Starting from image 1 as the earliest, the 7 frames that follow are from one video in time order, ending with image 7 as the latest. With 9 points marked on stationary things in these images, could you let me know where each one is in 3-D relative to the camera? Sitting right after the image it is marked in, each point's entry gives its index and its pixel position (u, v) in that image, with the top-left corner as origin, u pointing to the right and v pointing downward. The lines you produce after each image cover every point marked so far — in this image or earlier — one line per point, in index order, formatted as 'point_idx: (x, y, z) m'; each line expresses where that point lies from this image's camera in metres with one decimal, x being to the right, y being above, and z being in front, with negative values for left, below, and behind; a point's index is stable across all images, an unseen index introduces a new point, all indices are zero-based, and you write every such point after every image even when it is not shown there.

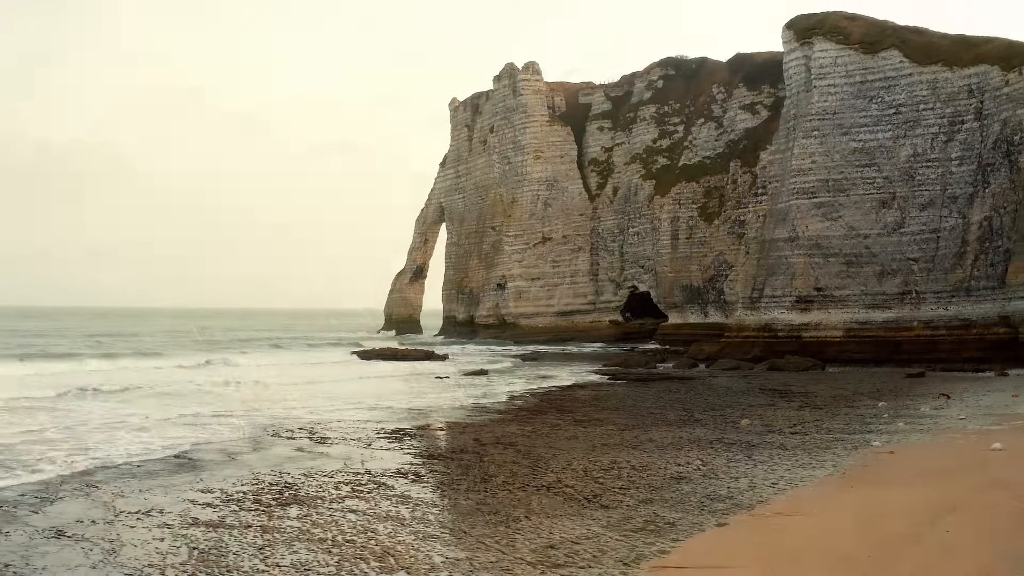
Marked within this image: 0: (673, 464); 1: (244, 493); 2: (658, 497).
0: (+2.6, -2.7, +11.8) m
1: (-3.5, -2.7, +9.9) m
2: (+2.0, -2.7, +9.9) m
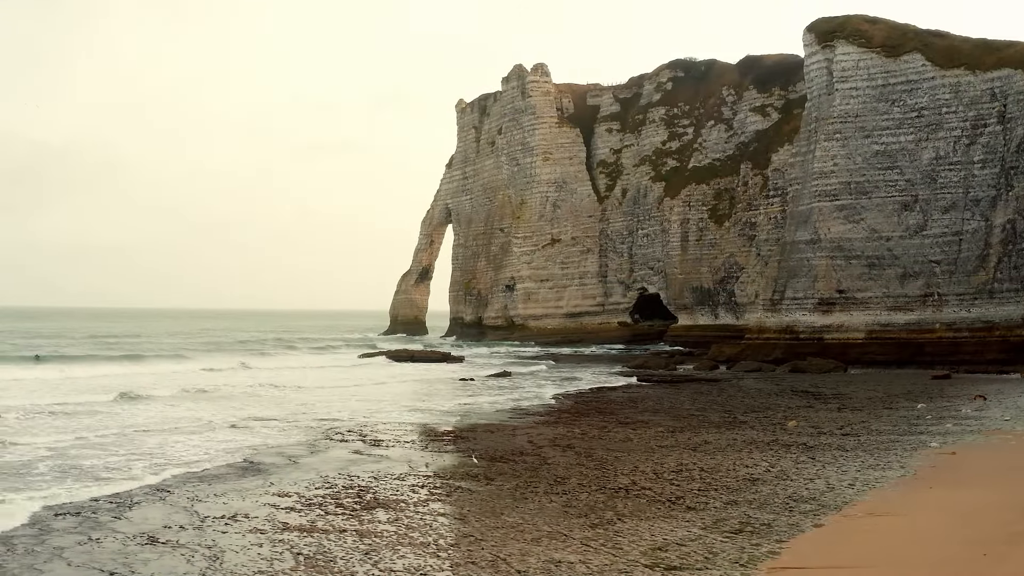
0: (+3.6, -2.8, +11.9) m
1: (-2.5, -2.7, +9.9) m
2: (+3.0, -2.7, +9.9) m
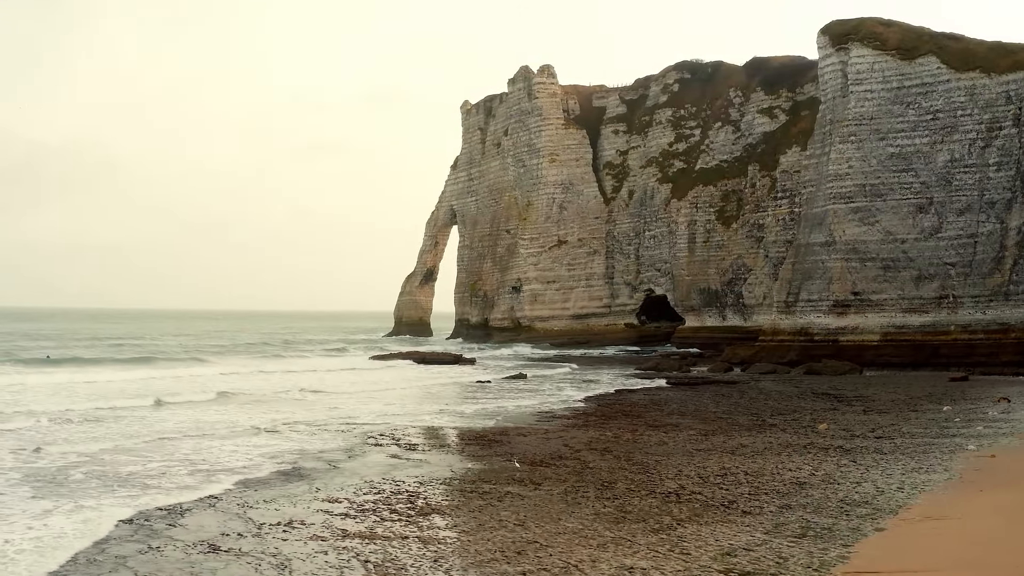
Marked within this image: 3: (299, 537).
0: (+4.3, -2.8, +11.9) m
1: (-1.8, -2.8, +9.9) m
2: (+3.7, -2.8, +10.0) m
3: (-2.4, -2.8, +8.5) m
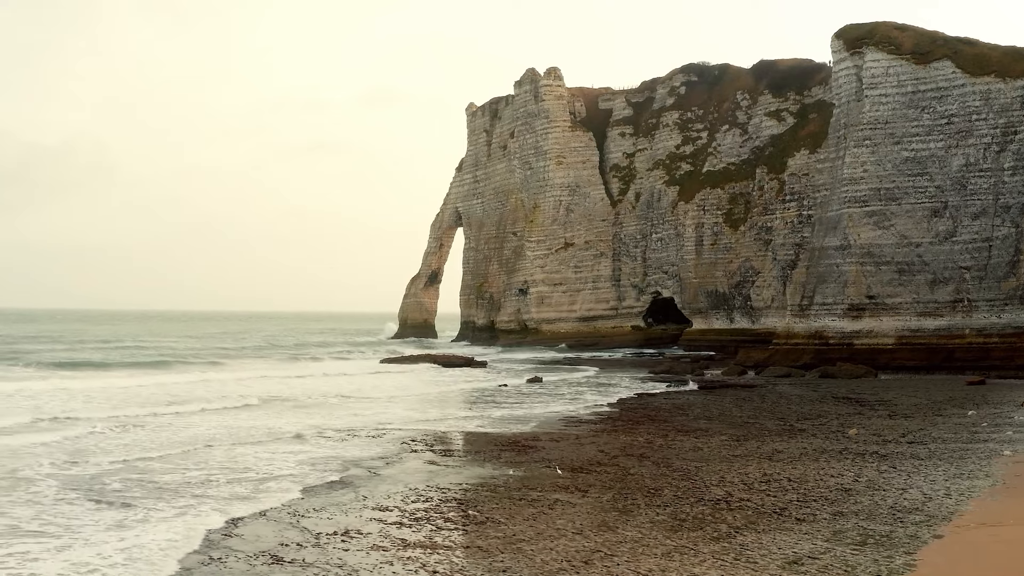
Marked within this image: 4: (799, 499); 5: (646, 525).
0: (+5.0, -2.9, +12.0) m
1: (-1.1, -2.9, +10.0) m
2: (+4.4, -2.9, +10.0) m
3: (-1.7, -2.9, +8.5) m
4: (+3.9, -2.9, +10.6) m
5: (+1.6, -2.9, +9.3) m
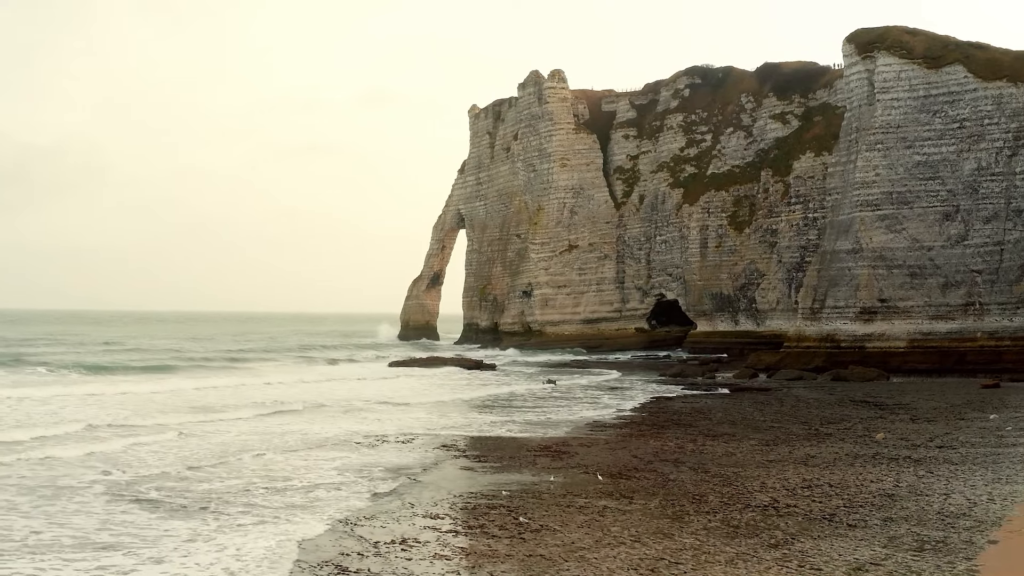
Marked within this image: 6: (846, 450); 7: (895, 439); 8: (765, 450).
0: (+5.6, -3.1, +12.1) m
1: (-0.4, -3.0, +10.0) m
2: (+5.0, -3.0, +10.1) m
3: (-1.0, -3.0, +8.6) m
4: (+4.6, -3.0, +10.6) m
5: (+2.3, -3.0, +9.3) m
6: (+6.5, -3.2, +15.0) m
7: (+8.1, -3.2, +16.3) m
8: (+4.9, -3.2, +15.0) m
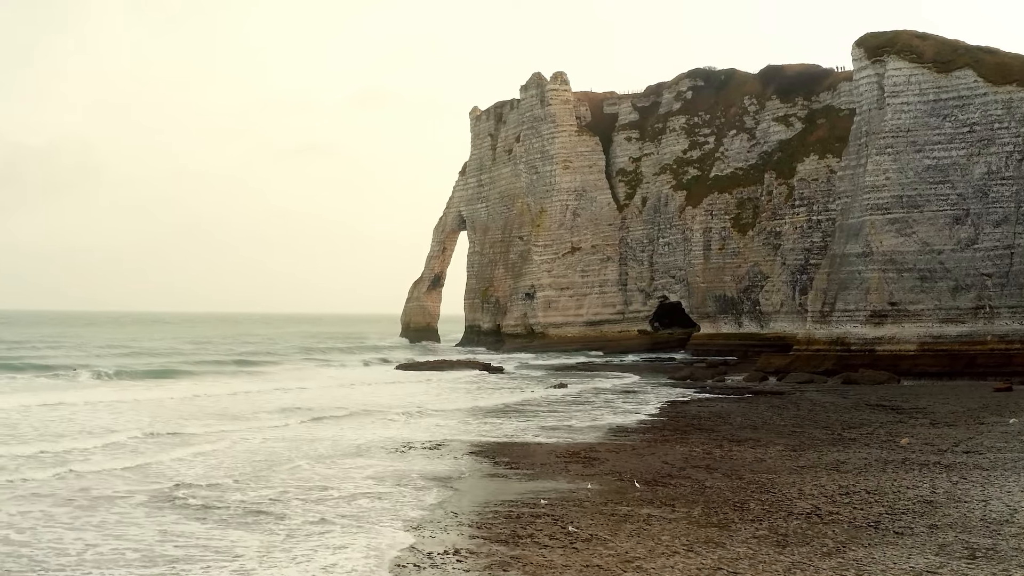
0: (+6.2, -3.2, +12.1) m
1: (+0.2, -3.1, +10.0) m
2: (+5.6, -3.1, +10.1) m
3: (-0.4, -3.1, +8.5) m
4: (+5.2, -3.1, +10.6) m
5: (+2.9, -3.1, +9.3) m
6: (+7.1, -3.3, +15.1) m
7: (+8.7, -3.3, +16.3) m
8: (+5.5, -3.3, +15.0) m
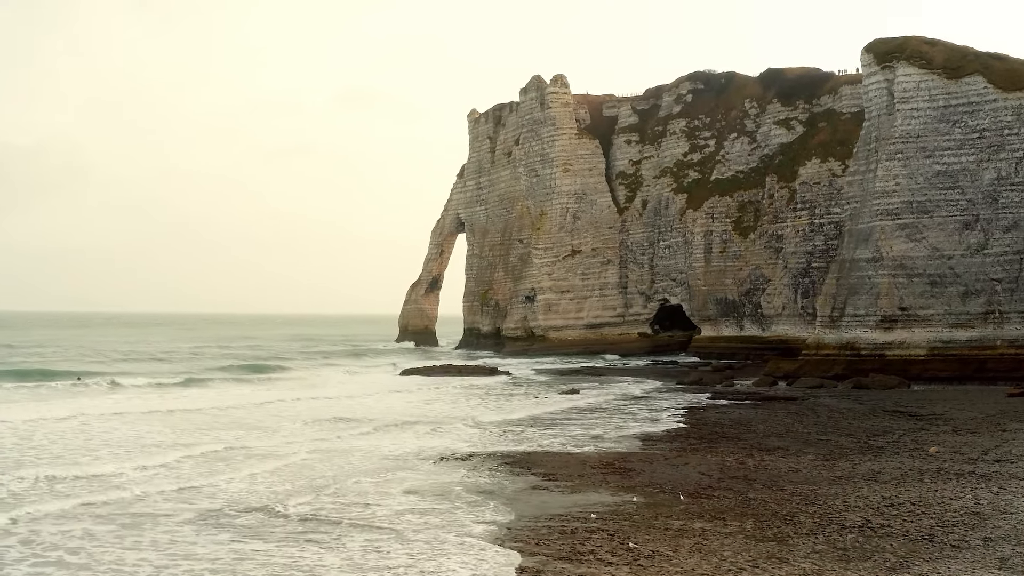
0: (+6.9, -3.3, +12.1) m
1: (+0.9, -3.3, +9.9) m
2: (+6.4, -3.3, +10.1) m
3: (+0.3, -3.3, +8.4) m
4: (+5.9, -3.3, +10.6) m
5: (+3.6, -3.3, +9.3) m
6: (+7.7, -3.5, +15.1) m
7: (+9.3, -3.5, +16.3) m
8: (+6.2, -3.5, +15.0) m
